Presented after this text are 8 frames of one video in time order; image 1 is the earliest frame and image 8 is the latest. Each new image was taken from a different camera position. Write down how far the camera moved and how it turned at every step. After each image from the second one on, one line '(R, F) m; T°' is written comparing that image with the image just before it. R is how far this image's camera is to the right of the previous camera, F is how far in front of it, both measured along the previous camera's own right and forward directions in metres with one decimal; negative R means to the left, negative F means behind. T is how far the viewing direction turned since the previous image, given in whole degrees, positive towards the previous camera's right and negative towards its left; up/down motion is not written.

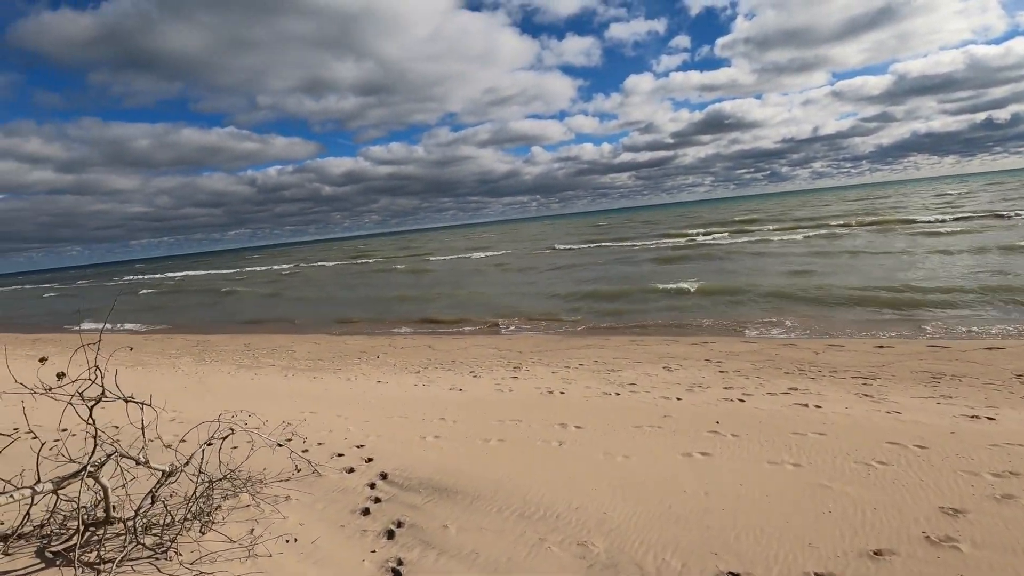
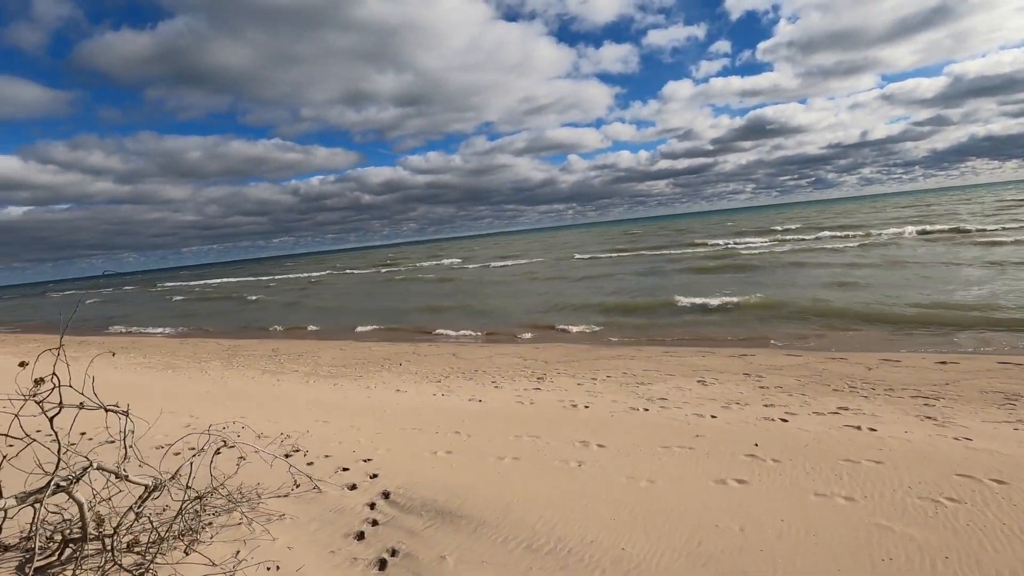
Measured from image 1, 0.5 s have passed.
(+0.2, +0.4) m; -4°
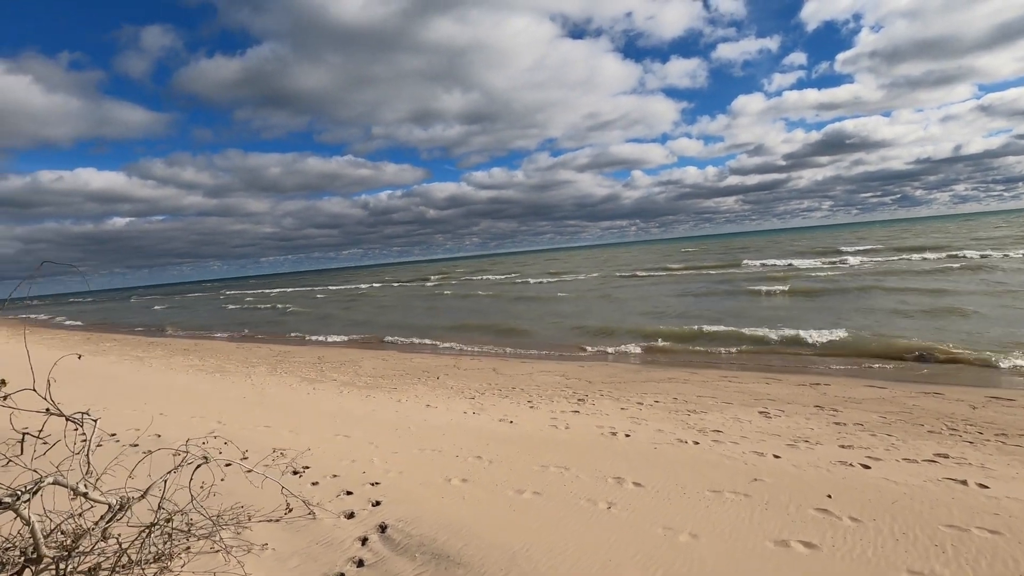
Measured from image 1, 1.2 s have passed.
(+0.3, +0.6) m; -6°
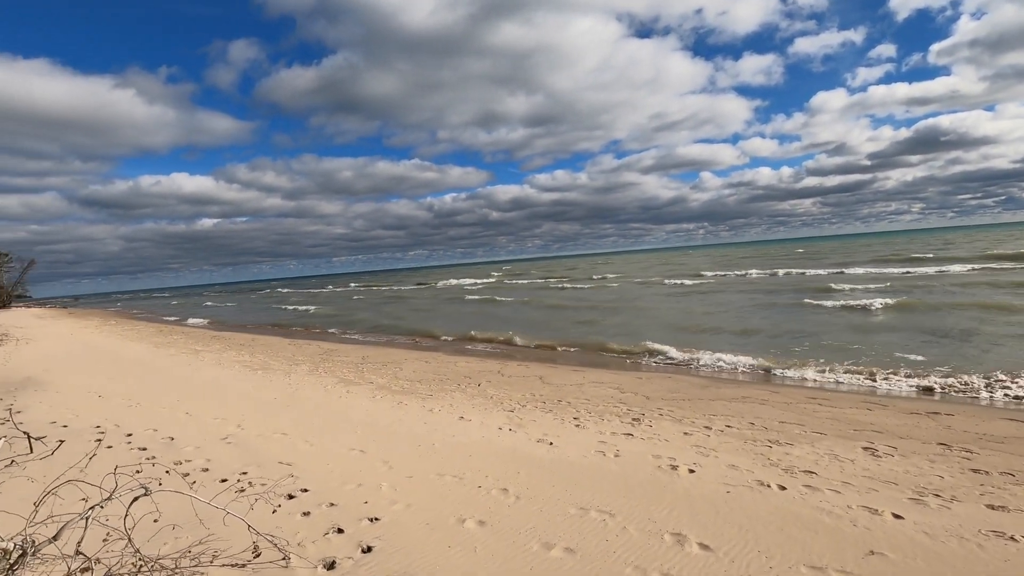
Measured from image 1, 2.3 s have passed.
(+0.2, +0.9) m; -7°
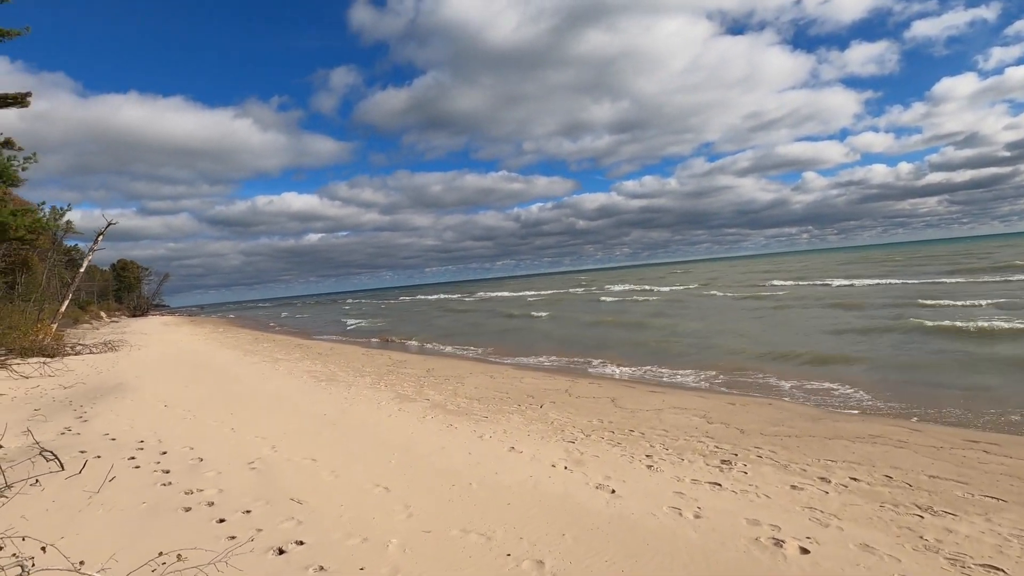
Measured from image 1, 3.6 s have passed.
(+0.3, +1.0) m; -9°
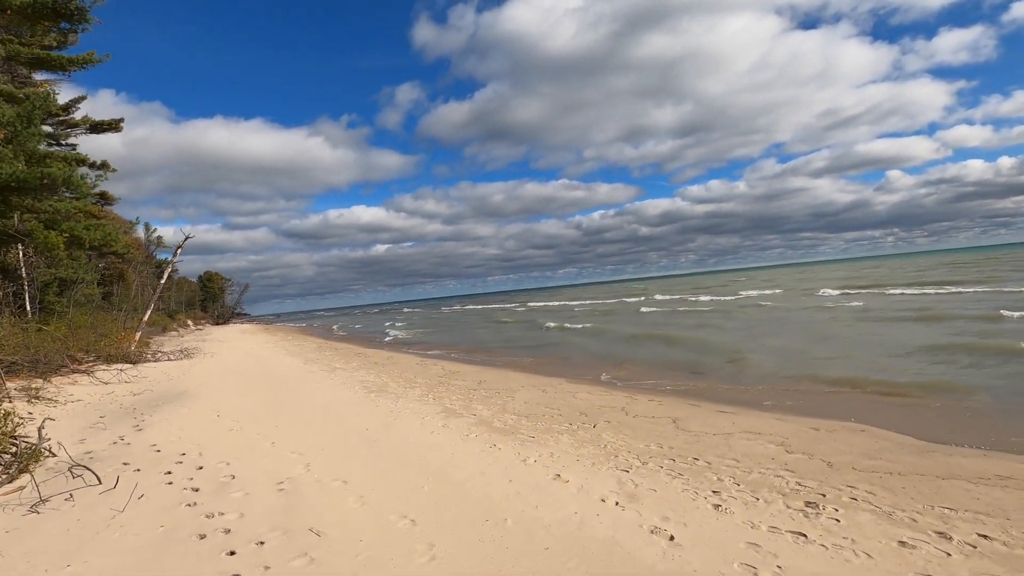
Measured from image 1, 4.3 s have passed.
(+0.2, +0.5) m; -7°
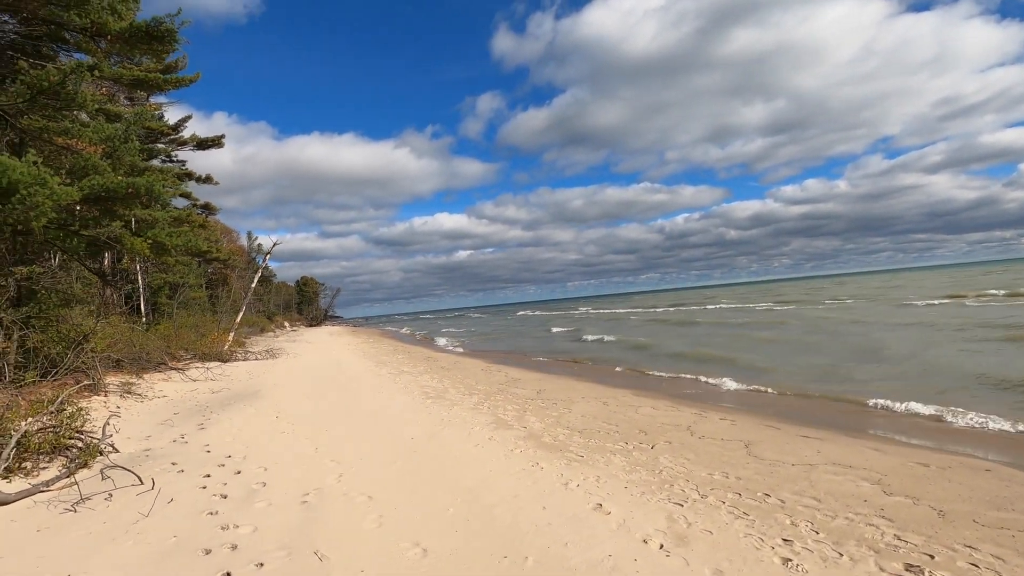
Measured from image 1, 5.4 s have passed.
(+0.4, +0.5) m; -9°
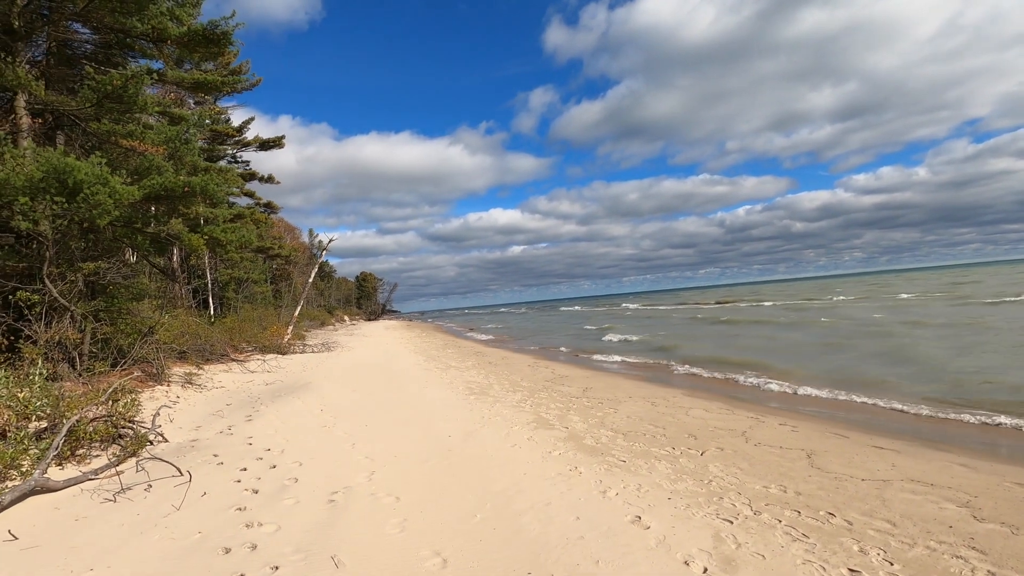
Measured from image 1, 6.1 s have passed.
(+0.2, +0.3) m; -6°
